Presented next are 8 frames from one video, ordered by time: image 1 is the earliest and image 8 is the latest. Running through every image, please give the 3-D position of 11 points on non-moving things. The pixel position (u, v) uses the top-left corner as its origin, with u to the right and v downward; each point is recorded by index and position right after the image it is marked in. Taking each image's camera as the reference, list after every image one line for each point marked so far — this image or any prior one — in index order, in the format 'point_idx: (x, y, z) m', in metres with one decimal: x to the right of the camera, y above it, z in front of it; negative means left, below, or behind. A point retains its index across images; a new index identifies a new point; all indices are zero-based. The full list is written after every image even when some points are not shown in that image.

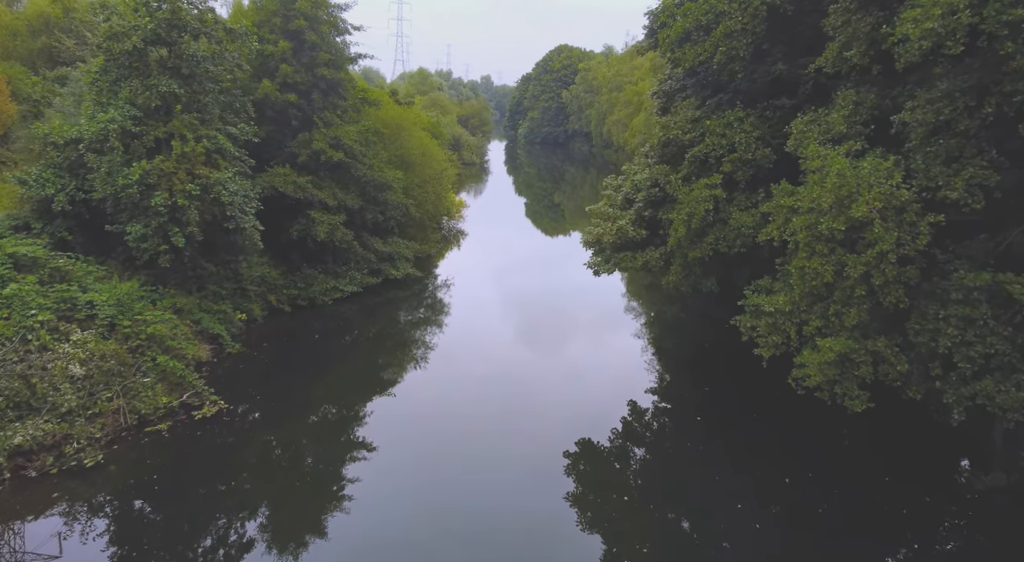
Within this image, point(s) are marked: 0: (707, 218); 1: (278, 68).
0: (+3.6, +1.2, +13.7) m
1: (-6.1, +5.6, +19.4) m
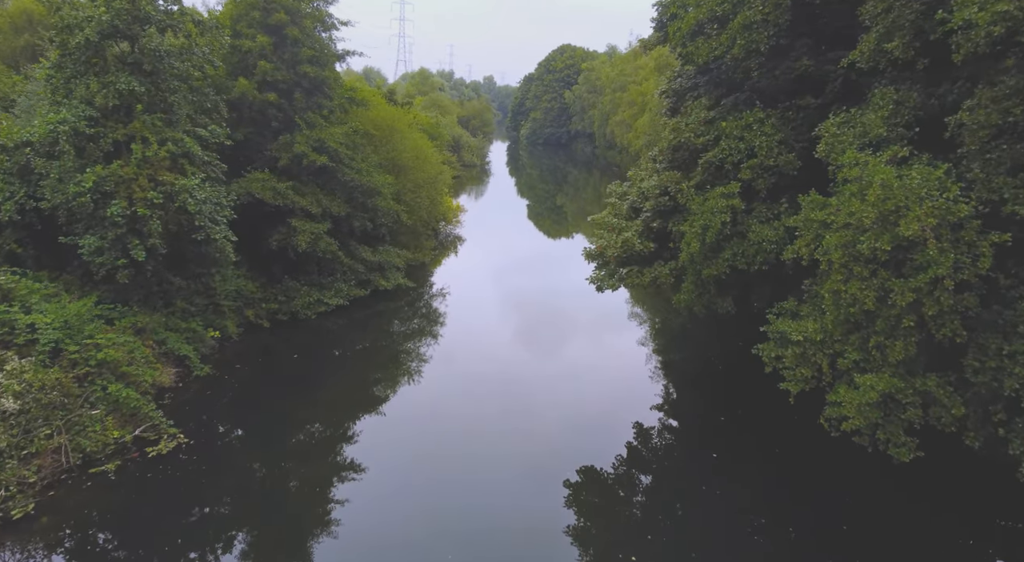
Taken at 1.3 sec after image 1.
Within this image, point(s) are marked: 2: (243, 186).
0: (+3.5, +0.8, +12.3) m
1: (-6.2, +5.3, +18.0) m
2: (-6.4, +2.3, +17.6) m
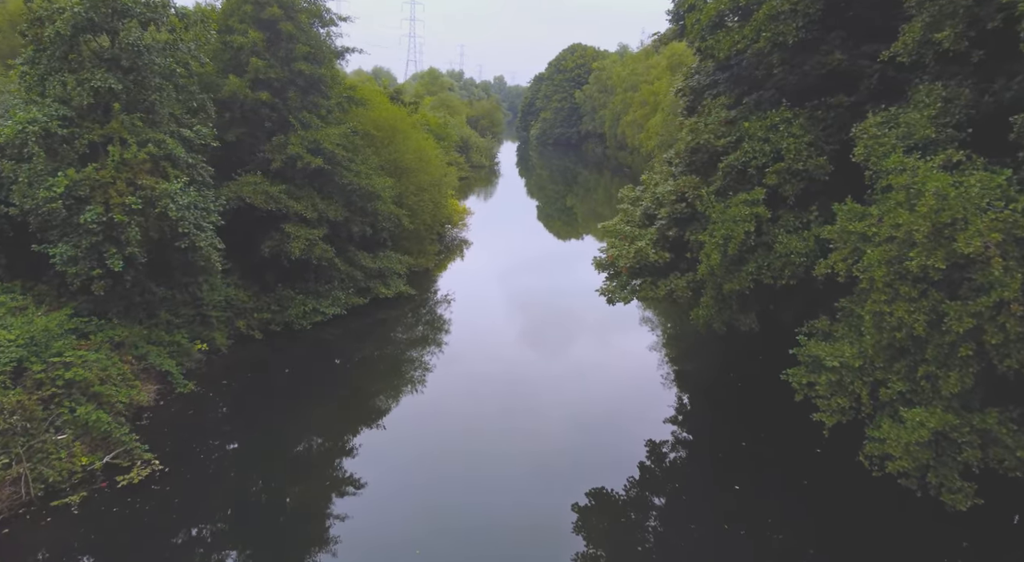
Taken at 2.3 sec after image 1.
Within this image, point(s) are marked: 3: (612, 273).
0: (+3.6, +0.6, +11.2) m
1: (-6.1, +5.1, +17.1) m
2: (-6.3, +2.1, +16.6) m
3: (+1.9, +0.2, +13.8) m
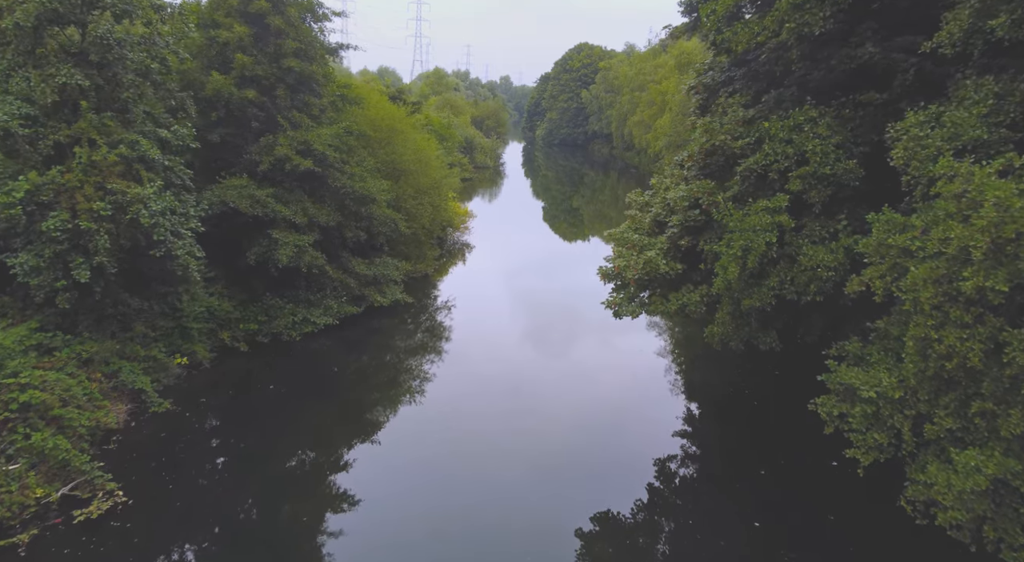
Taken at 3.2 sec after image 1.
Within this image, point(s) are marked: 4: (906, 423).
0: (+3.5, +0.4, +10.2) m
1: (-6.0, +4.9, +16.1) m
2: (-6.3, +1.9, +15.7) m
3: (+1.8, -0.1, +12.8) m
4: (+4.1, -1.5, +7.7) m
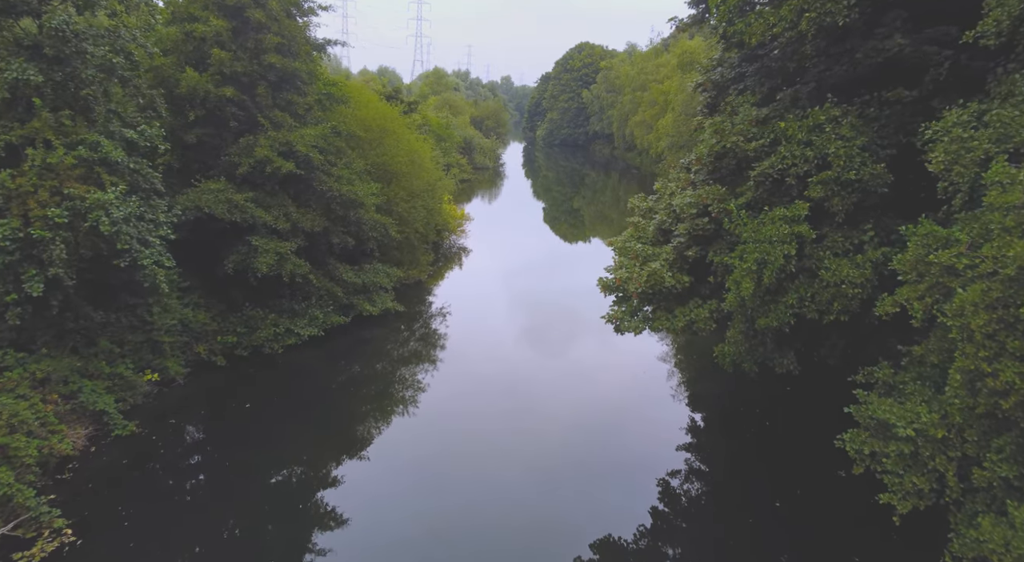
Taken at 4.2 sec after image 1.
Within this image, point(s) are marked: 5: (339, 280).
0: (+3.4, +0.2, +9.2) m
1: (-6.1, +4.7, +15.2) m
2: (-6.4, +1.7, +14.7) m
3: (+1.7, -0.3, +11.8) m
4: (+4.0, -1.7, +6.7) m
5: (-4.3, 0.0, +18.3) m
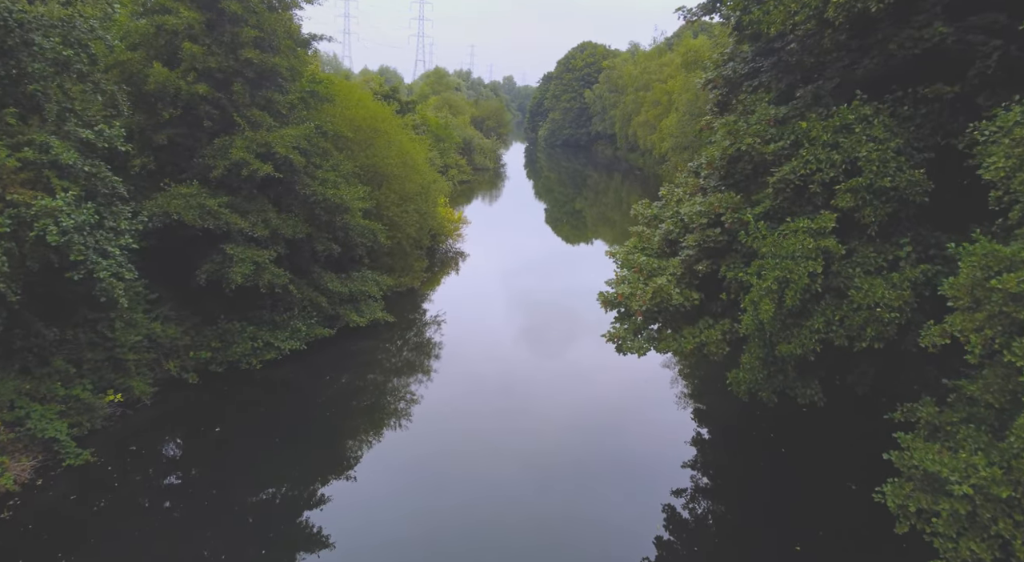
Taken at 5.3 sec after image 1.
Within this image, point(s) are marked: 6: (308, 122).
0: (+3.3, -0.1, +8.1) m
1: (-6.3, +4.4, +14.1) m
2: (-6.5, +1.4, +13.6) m
3: (+1.6, -0.5, +10.7) m
4: (+3.9, -1.9, +5.6) m
5: (-4.4, -0.2, +17.2) m
6: (-4.6, +3.6, +16.7) m
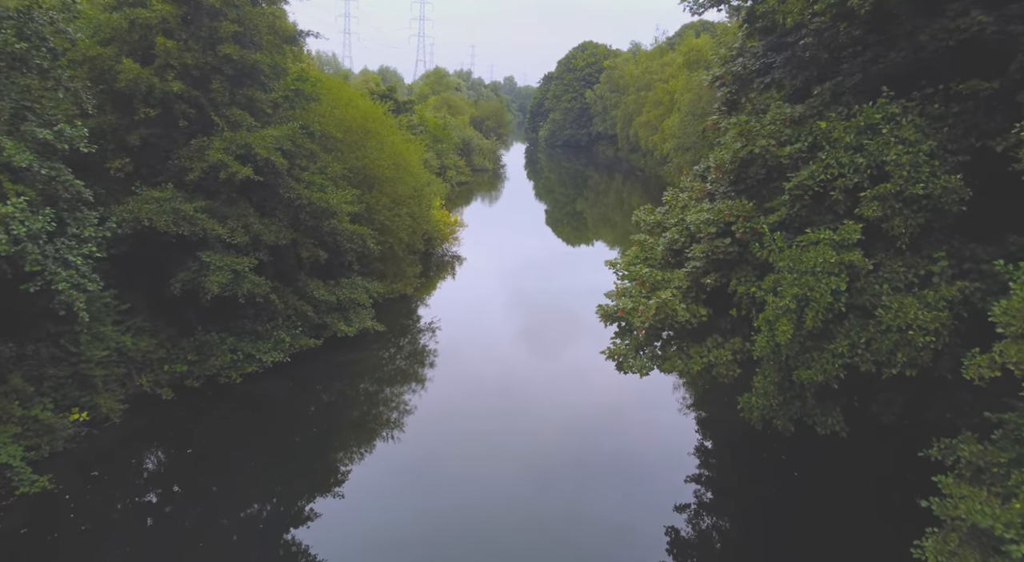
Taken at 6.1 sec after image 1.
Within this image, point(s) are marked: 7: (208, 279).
0: (+3.1, -0.2, +7.2) m
1: (-6.4, +4.3, +13.3) m
2: (-6.6, +1.3, +12.8) m
3: (+1.5, -0.7, +9.8) m
4: (+3.7, -2.1, +4.8) m
5: (-4.5, -0.4, +16.4) m
6: (-4.7, +3.4, +15.8) m
7: (-5.4, 0.0, +13.2) m
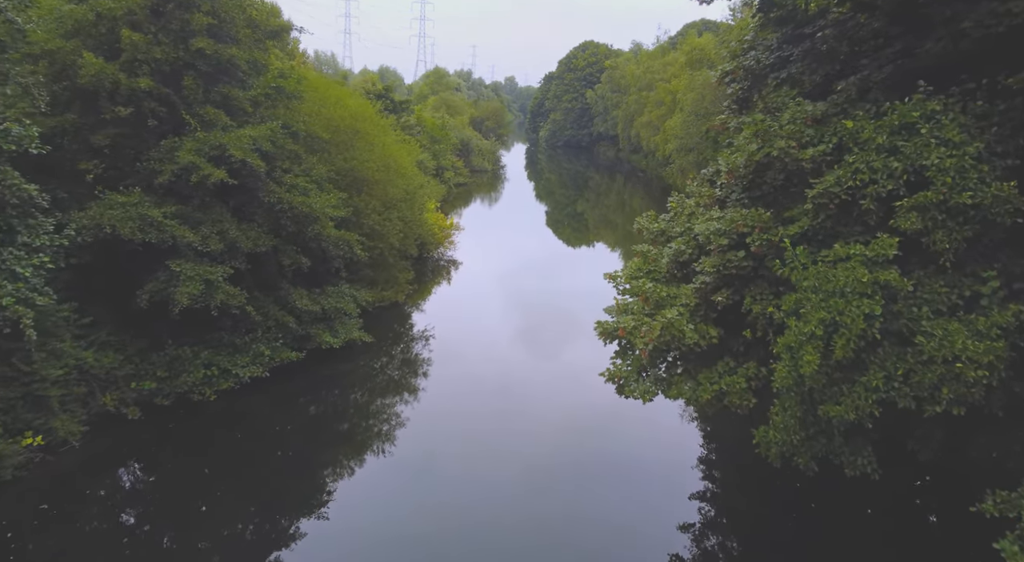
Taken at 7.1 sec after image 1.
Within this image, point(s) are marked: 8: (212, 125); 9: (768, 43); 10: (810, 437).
0: (+3.0, -0.4, +6.3) m
1: (-6.5, +4.1, +12.3) m
2: (-6.7, +1.1, +11.9) m
3: (+1.4, -0.9, +8.9) m
4: (+3.6, -2.3, +3.9) m
5: (-4.6, -0.6, +15.4) m
6: (-4.8, +3.2, +14.9) m
7: (-5.6, -0.2, +12.3) m
8: (-5.5, +2.8, +13.4) m
9: (+3.5, +3.2, +10.1) m
10: (+2.8, -1.5, +7.1) m
